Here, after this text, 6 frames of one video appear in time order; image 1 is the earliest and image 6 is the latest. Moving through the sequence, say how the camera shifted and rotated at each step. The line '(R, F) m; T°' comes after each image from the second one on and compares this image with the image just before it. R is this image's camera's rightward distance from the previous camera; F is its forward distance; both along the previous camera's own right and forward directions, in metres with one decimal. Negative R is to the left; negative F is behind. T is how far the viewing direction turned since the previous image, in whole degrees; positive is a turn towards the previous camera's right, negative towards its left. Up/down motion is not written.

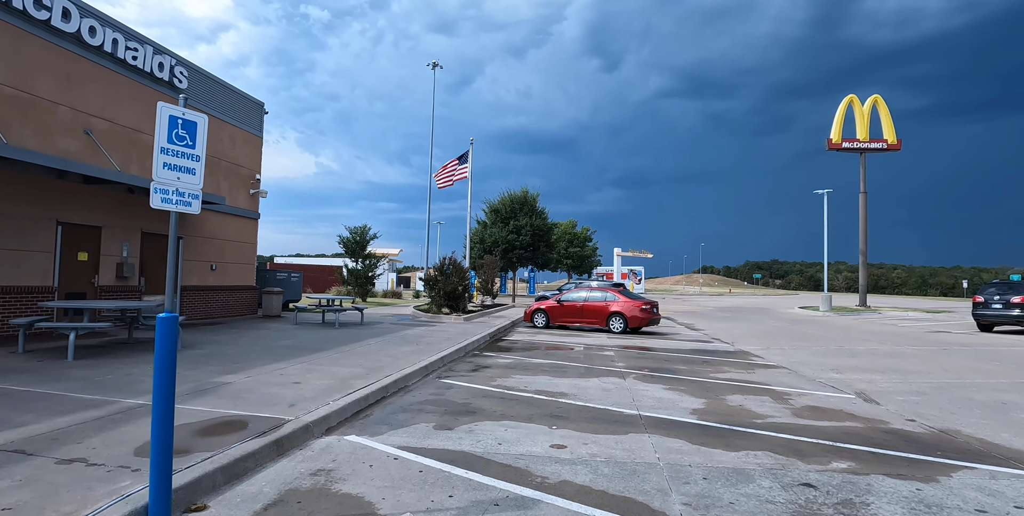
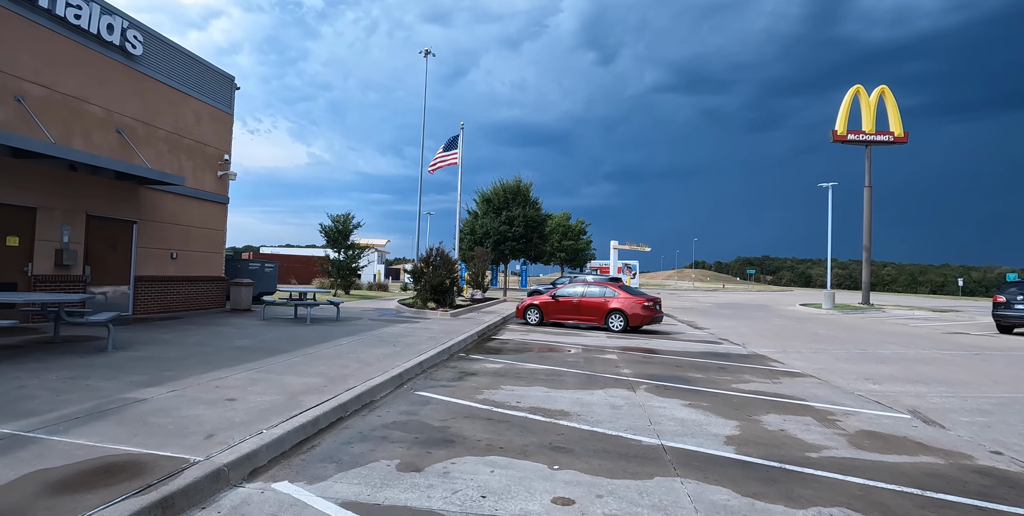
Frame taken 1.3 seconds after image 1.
(0.0, +1.3) m; +1°
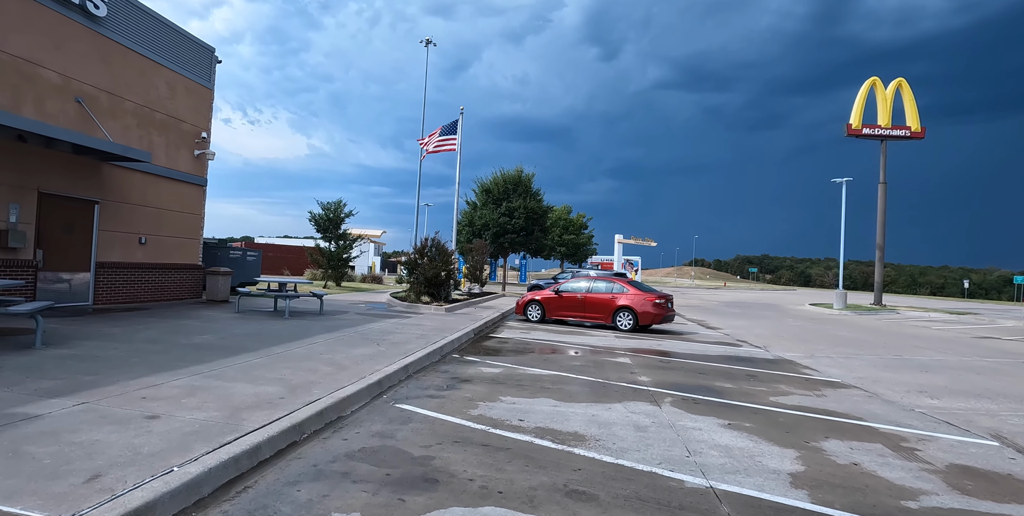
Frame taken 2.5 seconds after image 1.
(0.0, +1.2) m; 0°
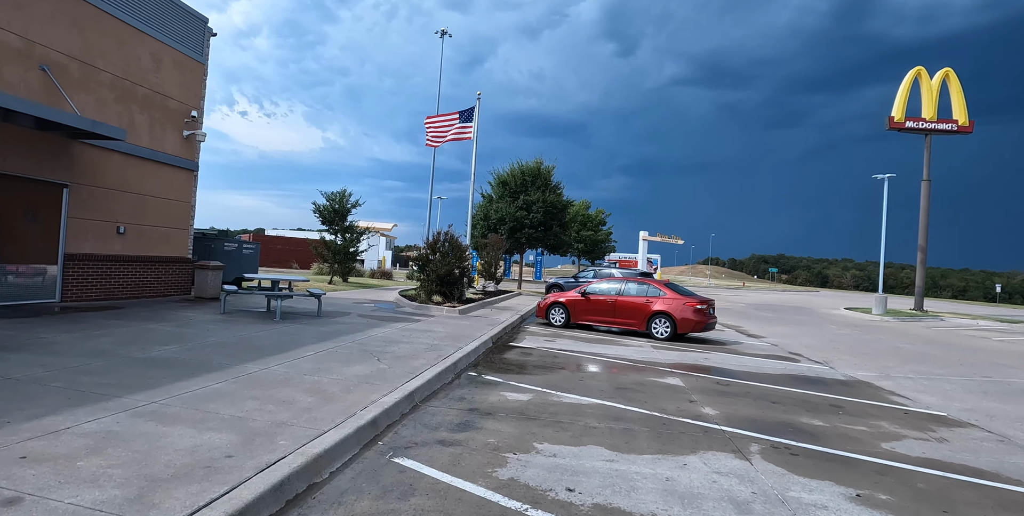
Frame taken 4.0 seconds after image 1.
(-0.3, +1.5) m; -1°
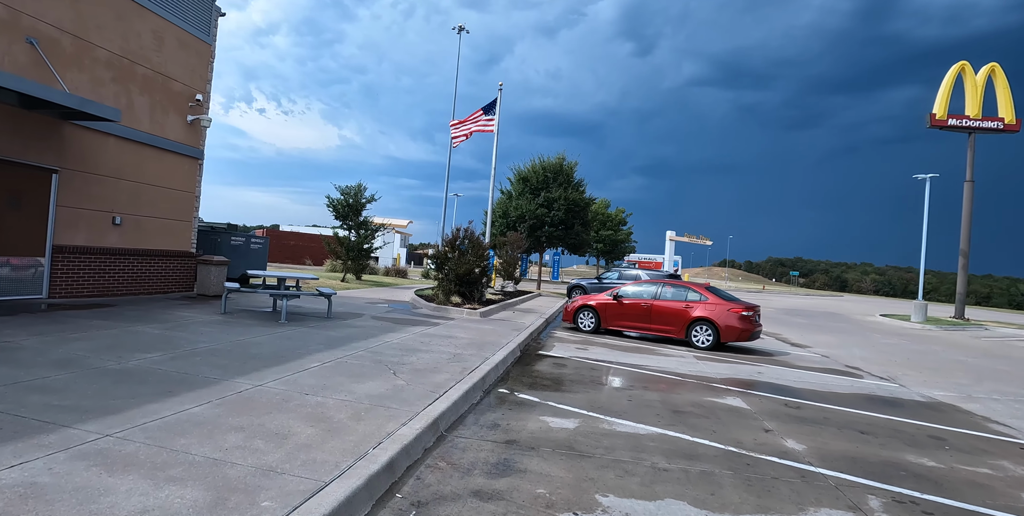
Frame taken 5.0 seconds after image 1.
(-0.4, +1.0) m; -2°
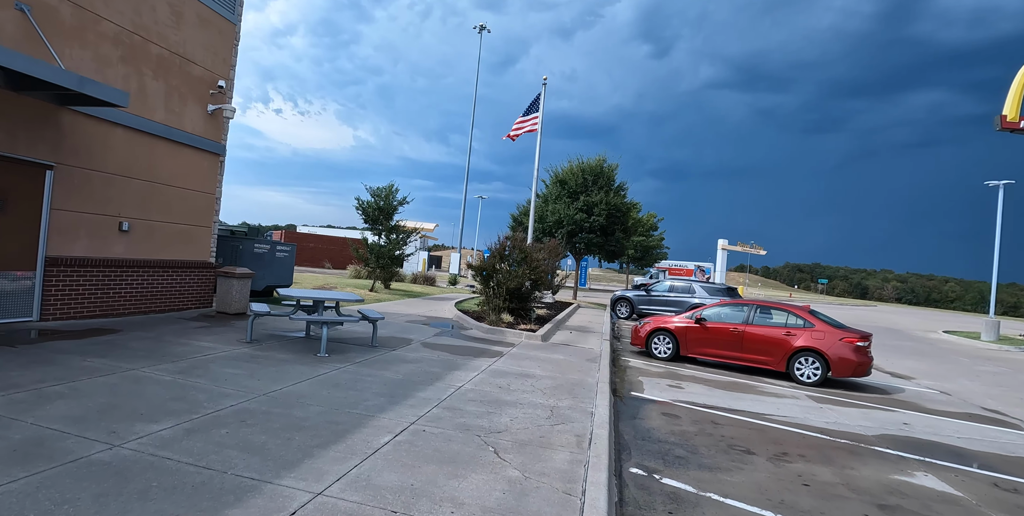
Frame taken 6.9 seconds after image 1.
(-1.2, +1.6) m; -1°
